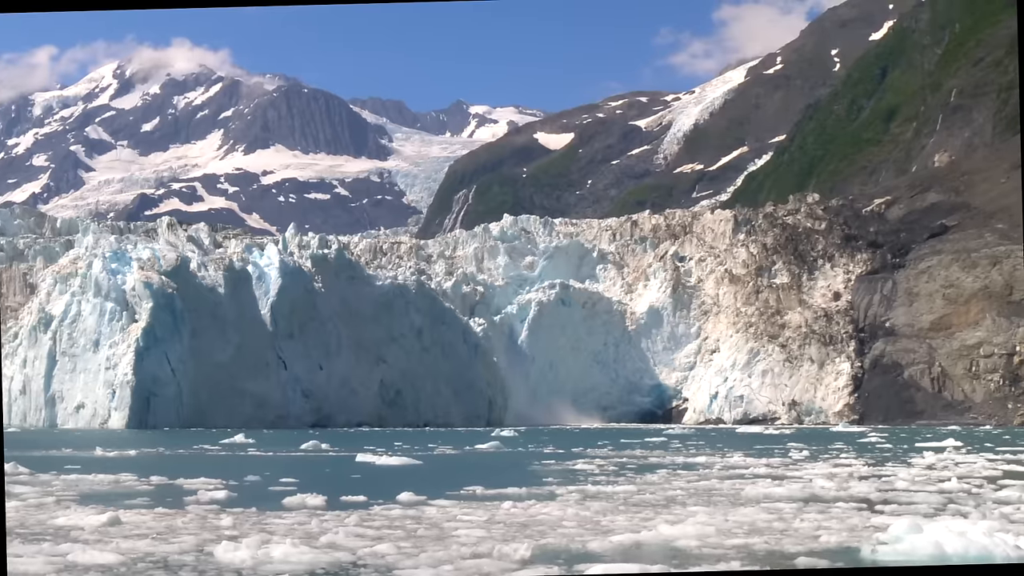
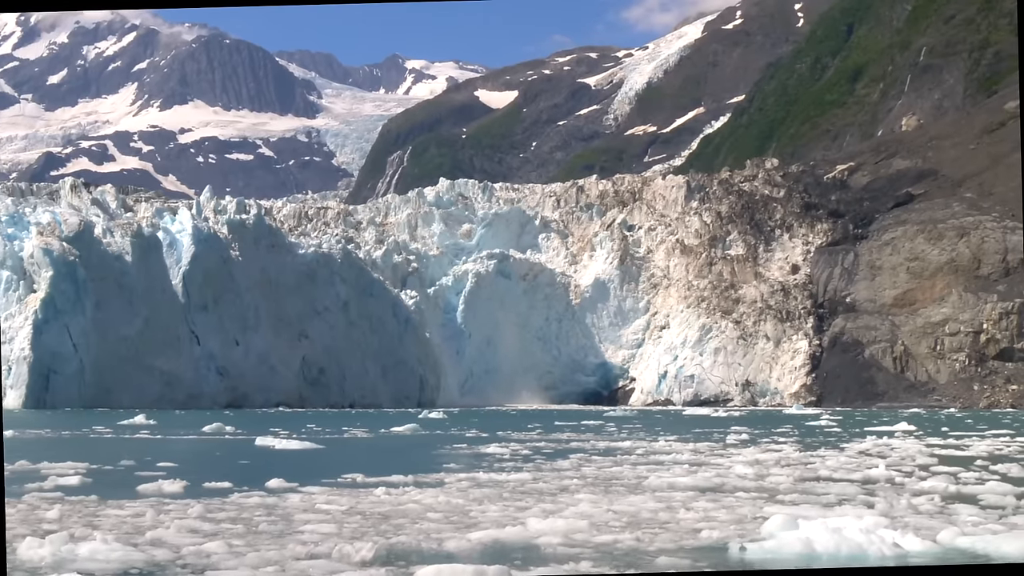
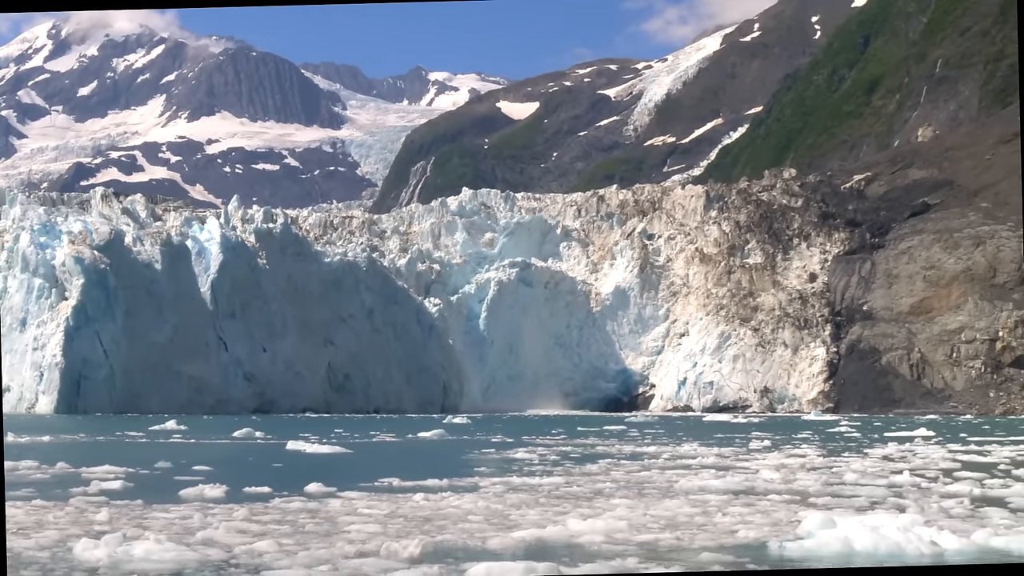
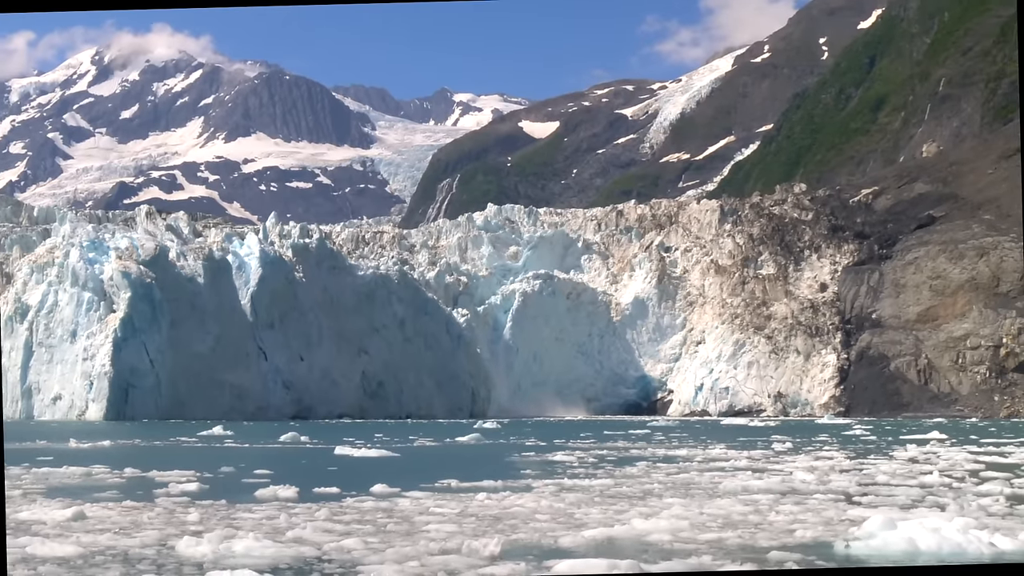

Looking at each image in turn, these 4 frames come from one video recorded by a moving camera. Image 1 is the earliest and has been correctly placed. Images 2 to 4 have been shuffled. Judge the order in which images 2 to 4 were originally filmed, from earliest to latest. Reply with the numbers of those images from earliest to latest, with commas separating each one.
4, 3, 2
